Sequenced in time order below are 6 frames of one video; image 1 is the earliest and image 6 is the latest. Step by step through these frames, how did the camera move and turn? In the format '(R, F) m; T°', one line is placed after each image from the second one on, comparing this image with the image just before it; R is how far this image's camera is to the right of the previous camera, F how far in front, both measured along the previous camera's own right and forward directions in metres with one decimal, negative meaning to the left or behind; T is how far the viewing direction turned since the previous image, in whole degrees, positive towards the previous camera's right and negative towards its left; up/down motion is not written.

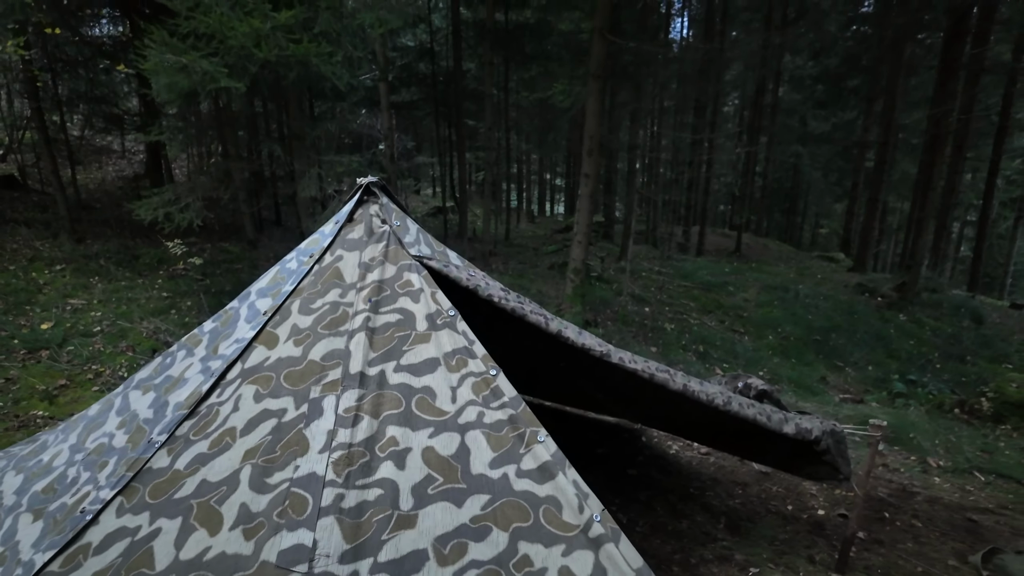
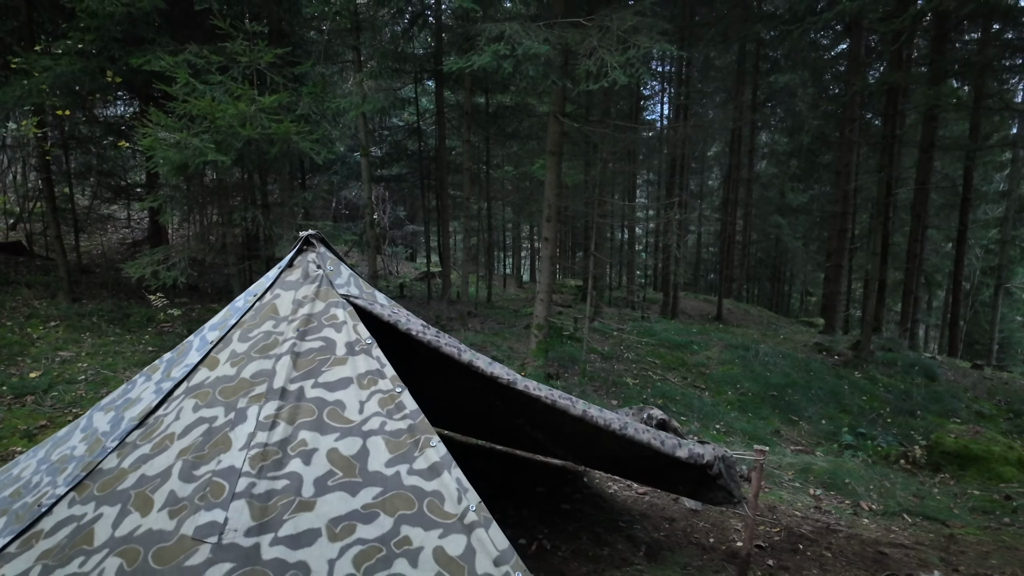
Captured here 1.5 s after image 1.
(+0.5, -0.5) m; 0°
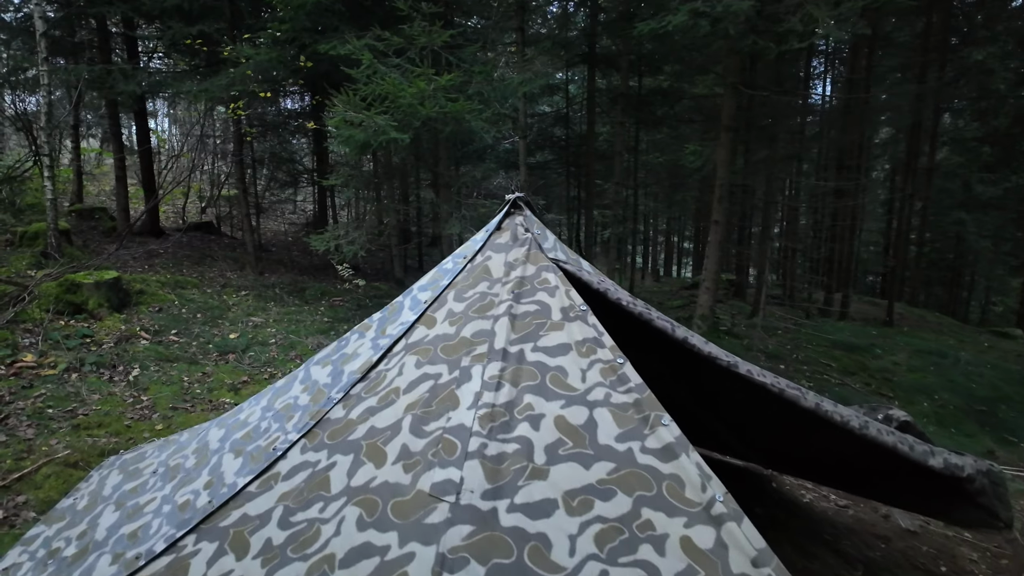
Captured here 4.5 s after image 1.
(-0.5, +0.2) m; -12°
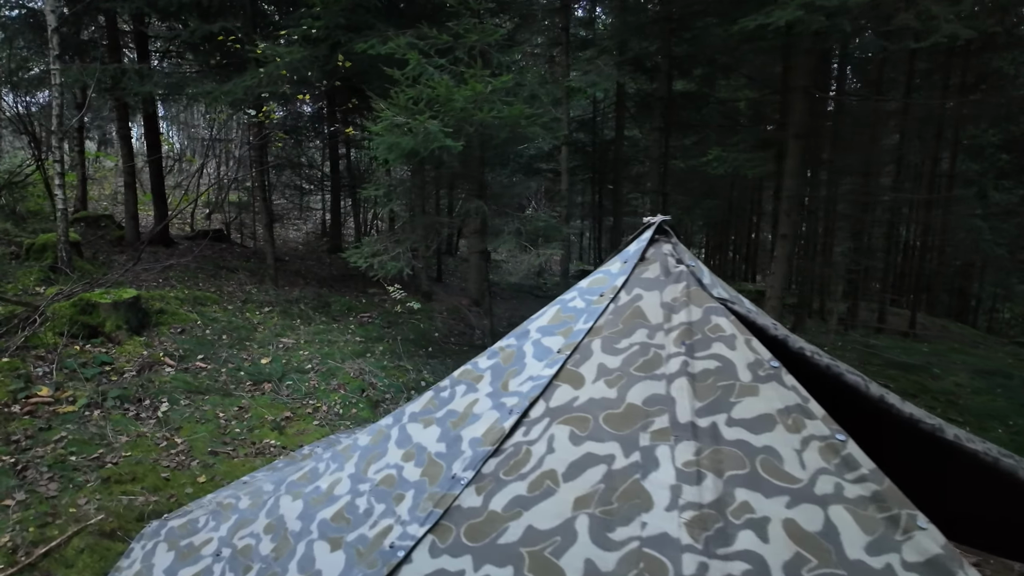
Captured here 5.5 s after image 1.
(-0.7, +0.6) m; +1°
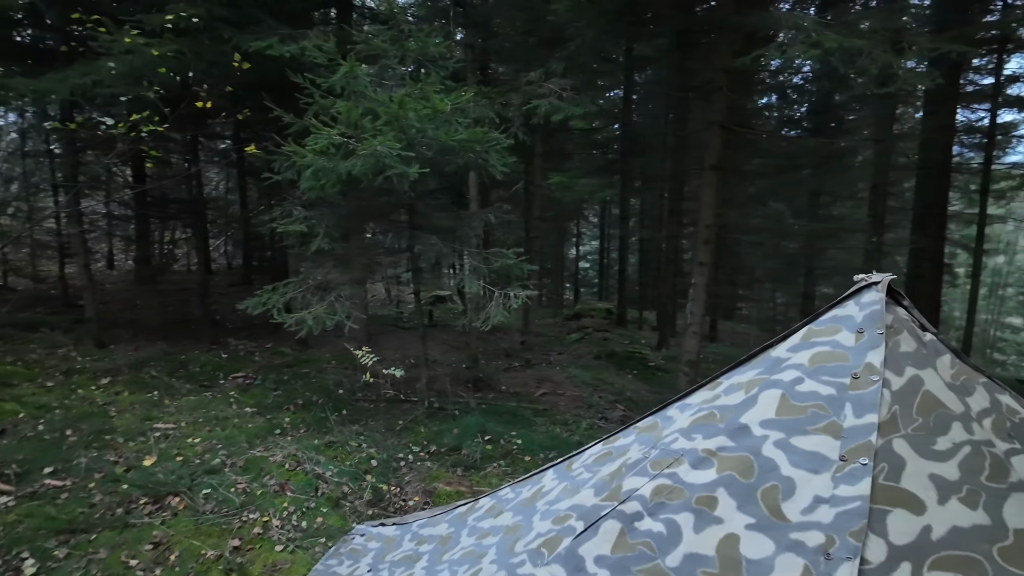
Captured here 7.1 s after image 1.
(-1.6, +1.1) m; +19°
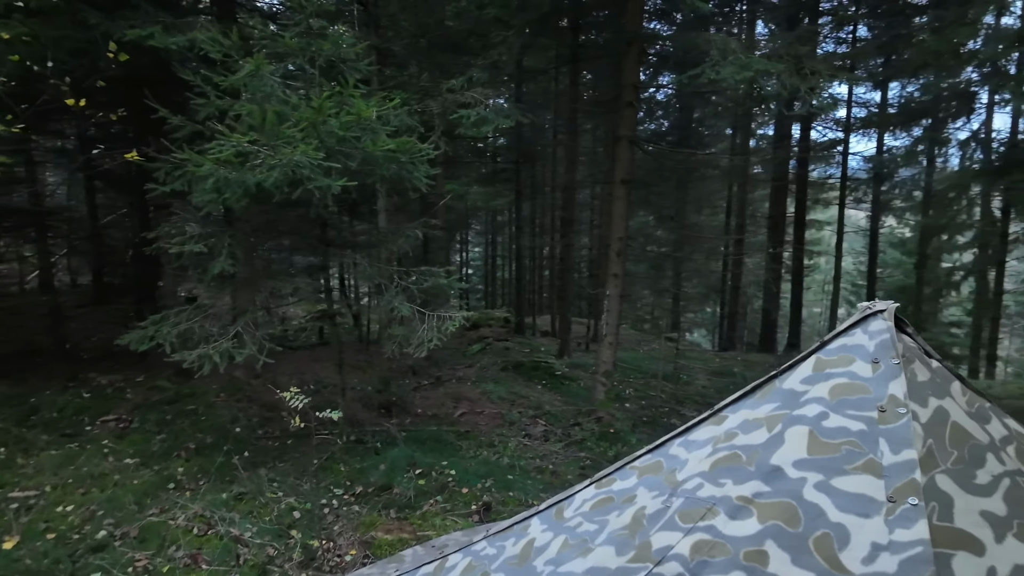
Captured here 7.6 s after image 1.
(-0.5, +0.4) m; +12°
